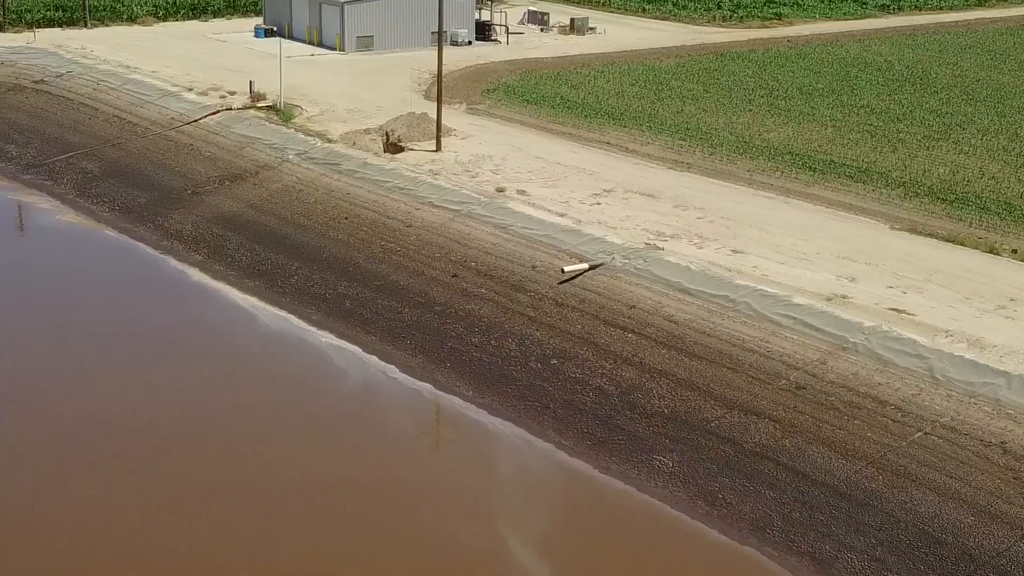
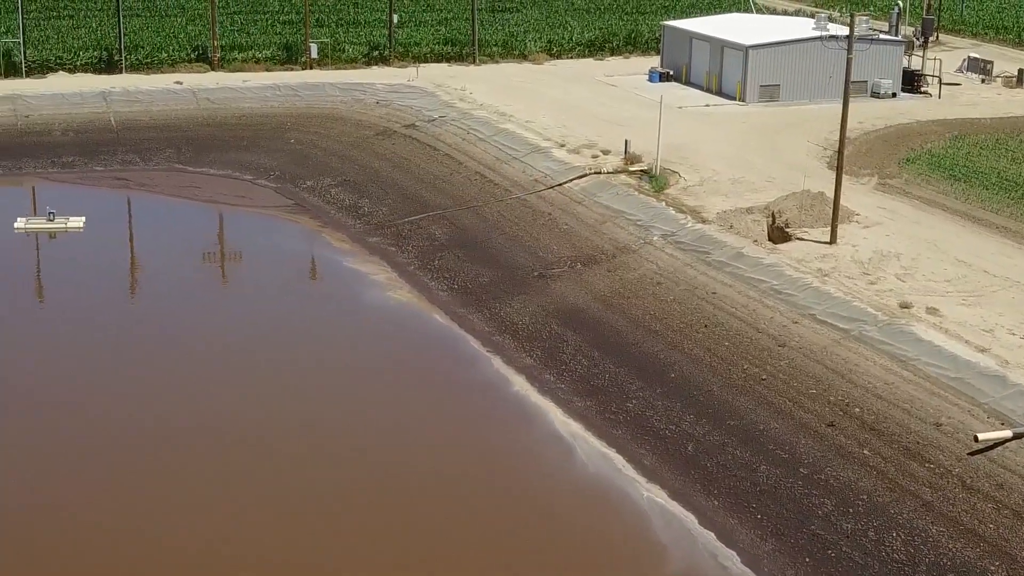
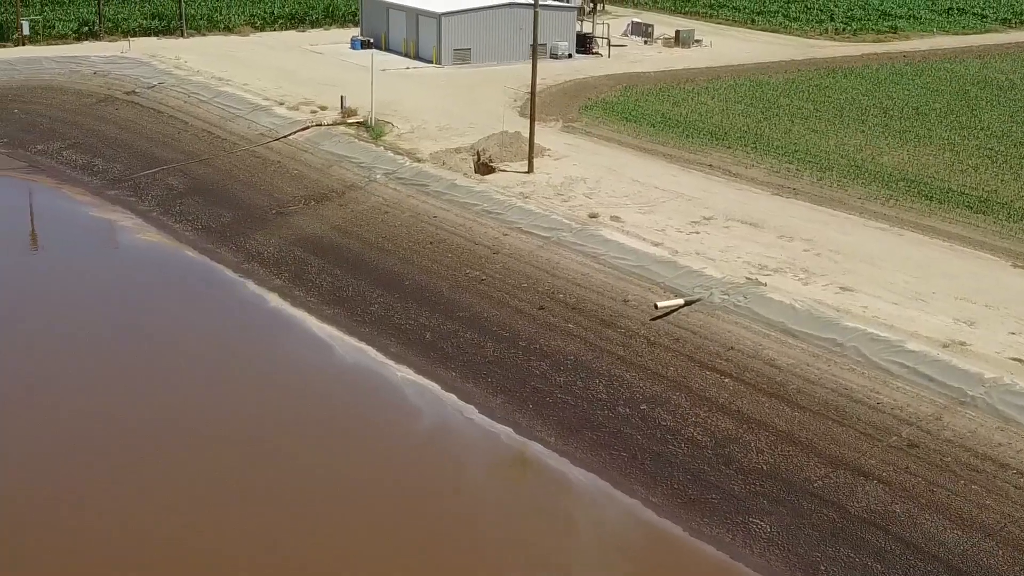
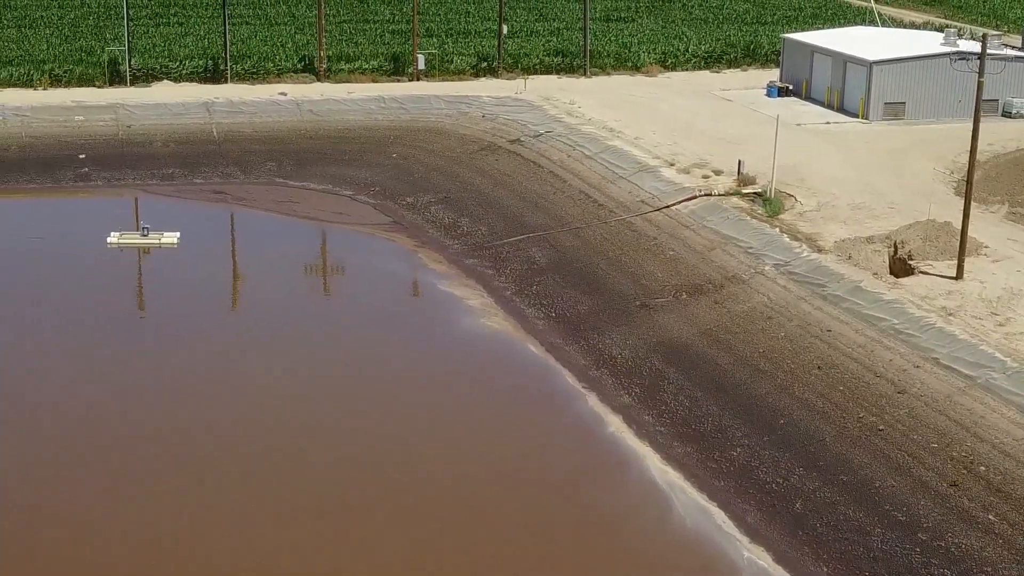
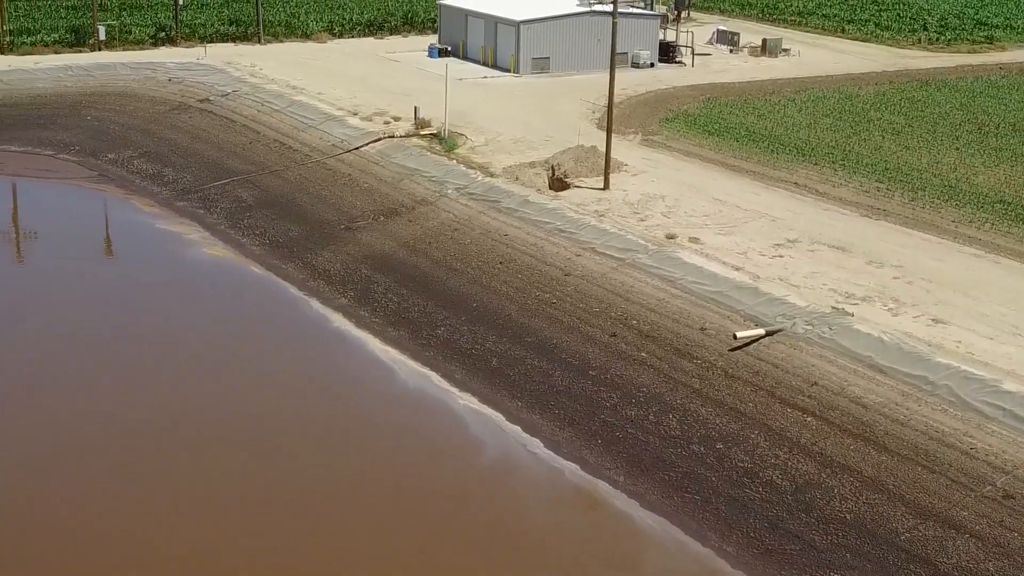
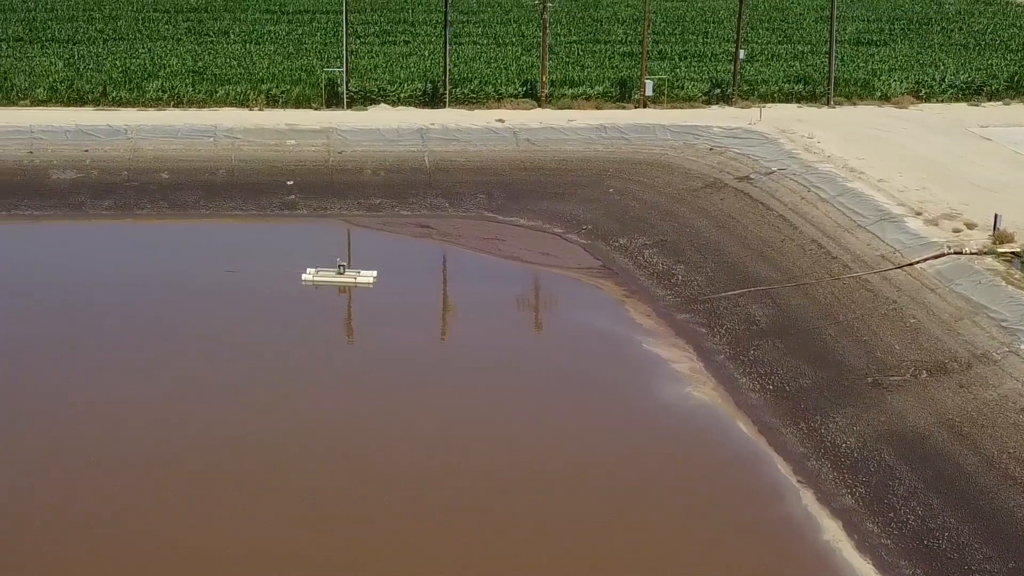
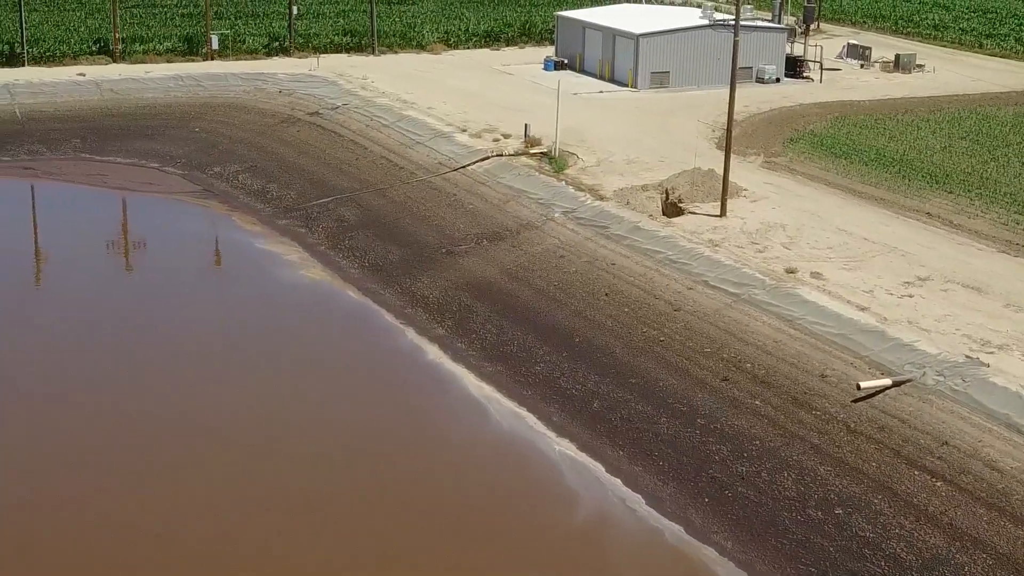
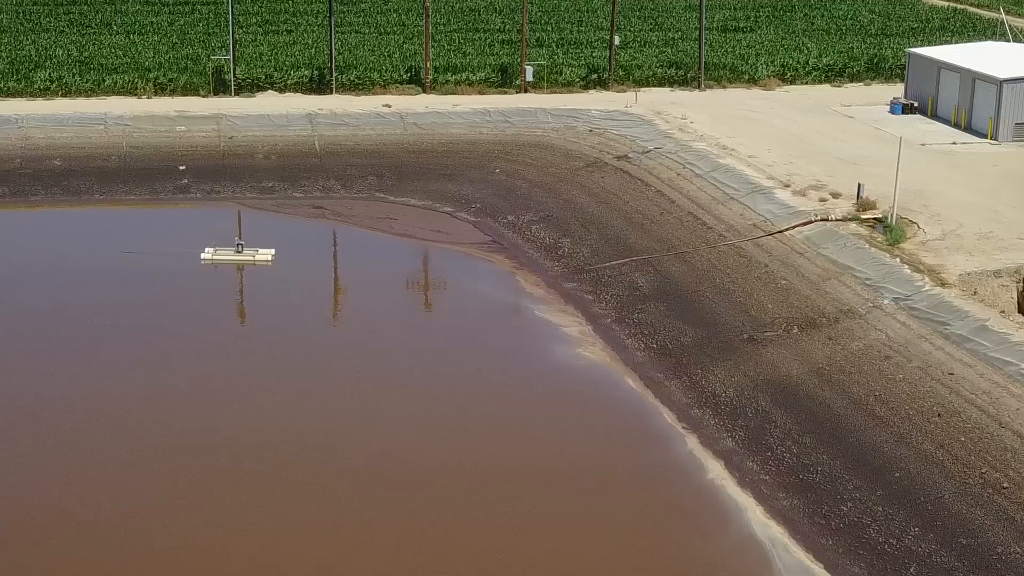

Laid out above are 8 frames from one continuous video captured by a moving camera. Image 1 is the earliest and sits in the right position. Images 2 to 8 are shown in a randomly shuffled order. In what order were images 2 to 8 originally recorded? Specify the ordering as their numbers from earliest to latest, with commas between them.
3, 5, 7, 2, 4, 8, 6
